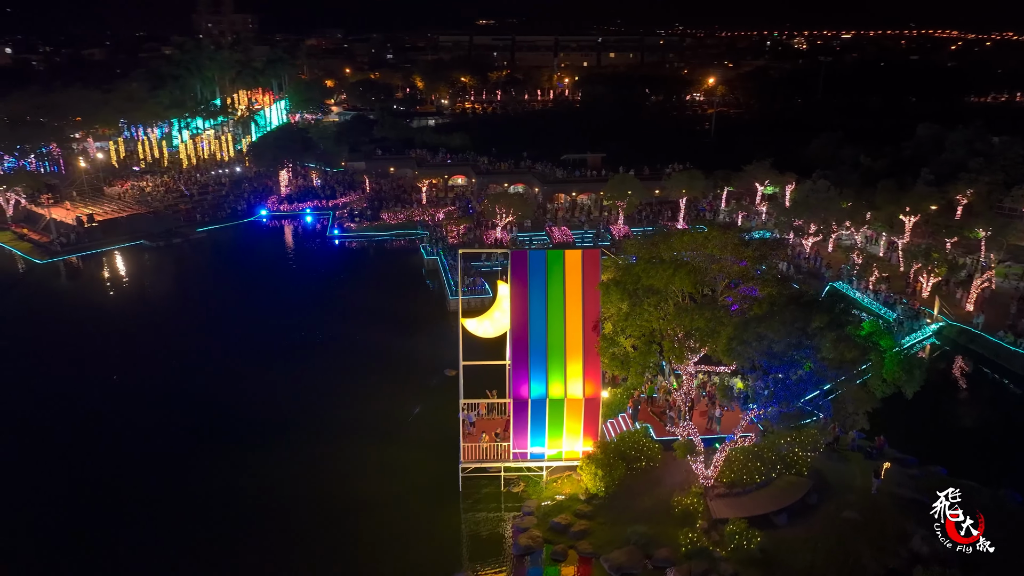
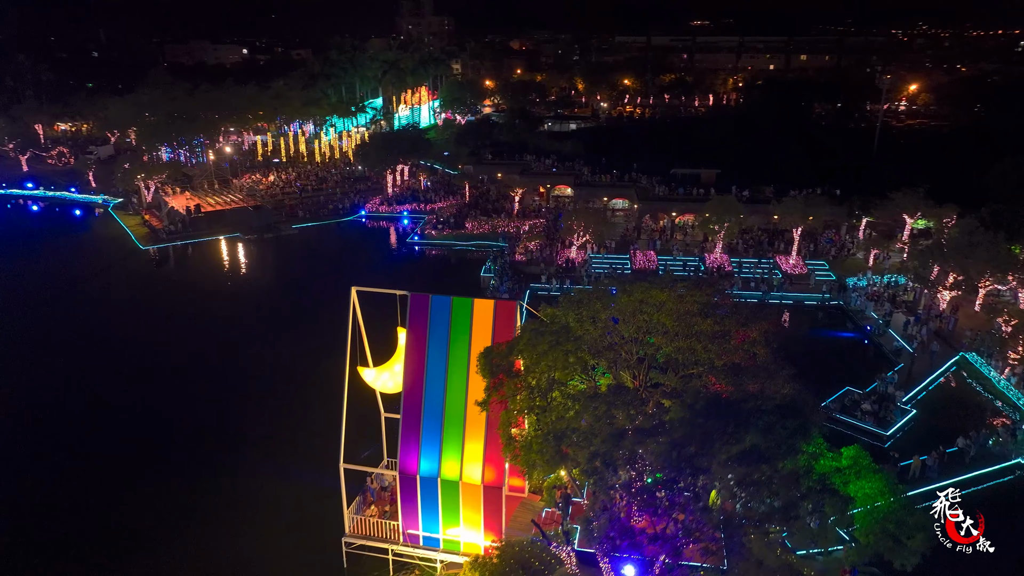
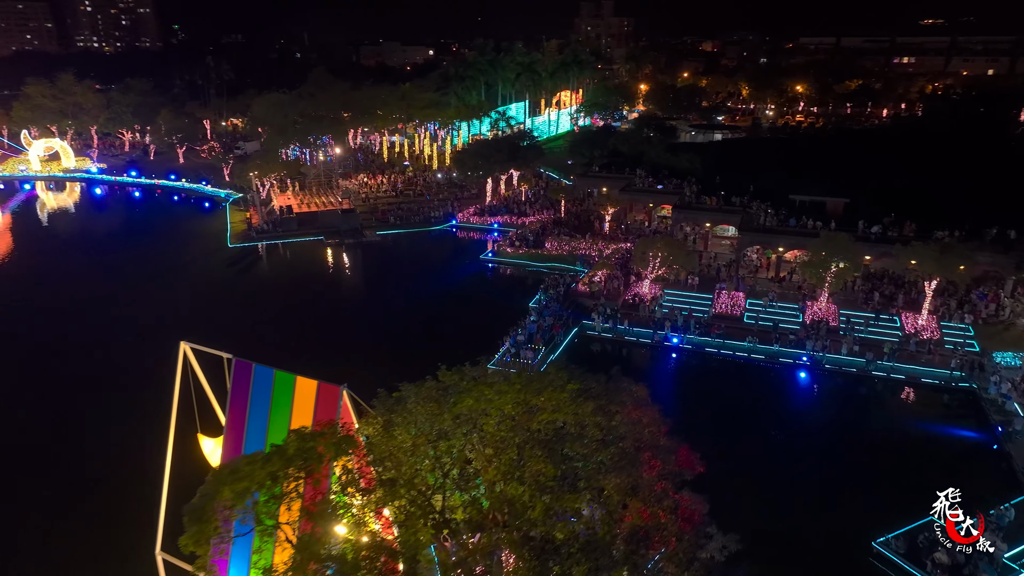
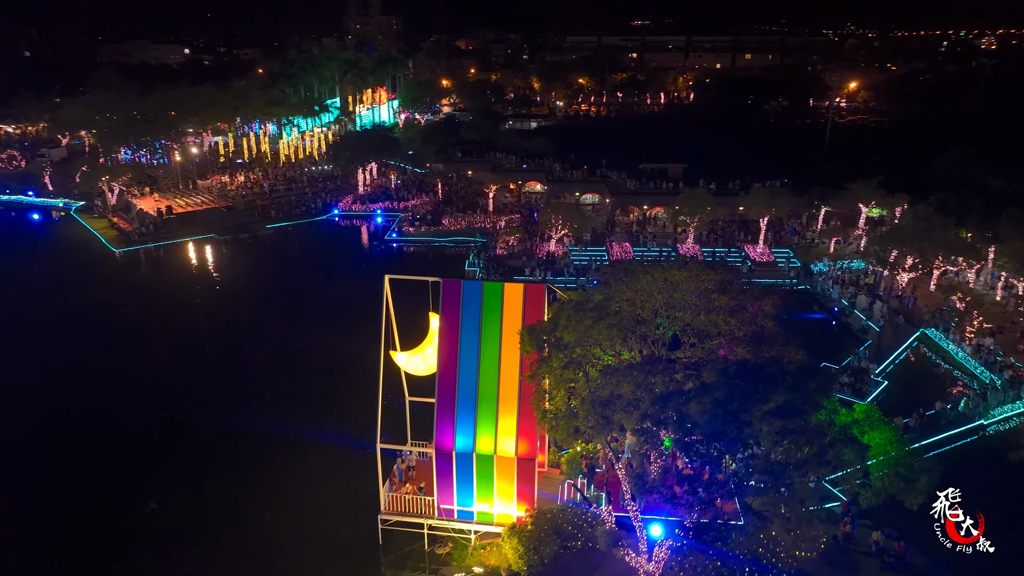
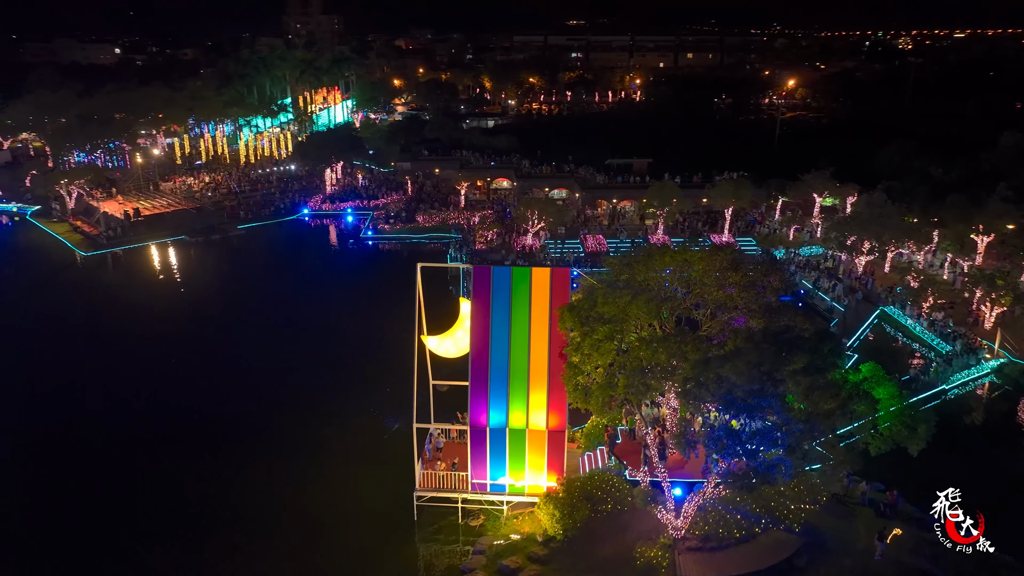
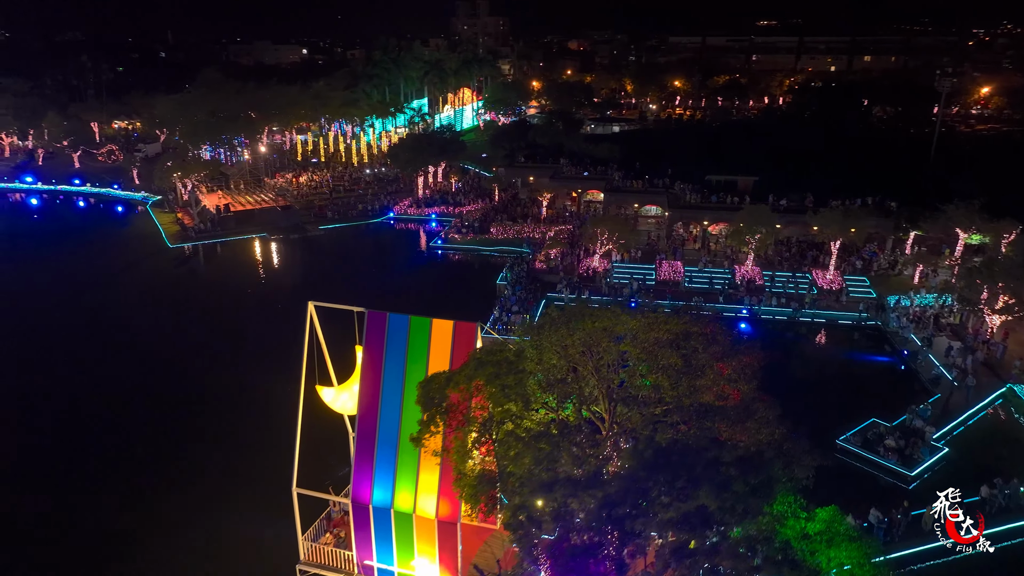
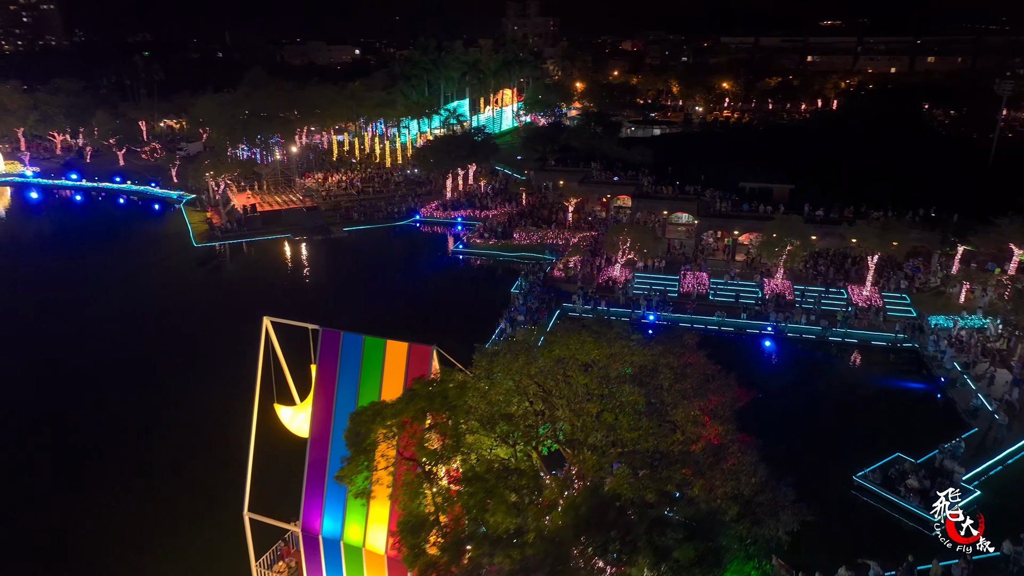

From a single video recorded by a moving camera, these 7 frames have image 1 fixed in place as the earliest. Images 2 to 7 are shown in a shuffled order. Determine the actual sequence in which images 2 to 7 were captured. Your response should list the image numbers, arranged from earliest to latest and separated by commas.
5, 4, 2, 6, 7, 3
